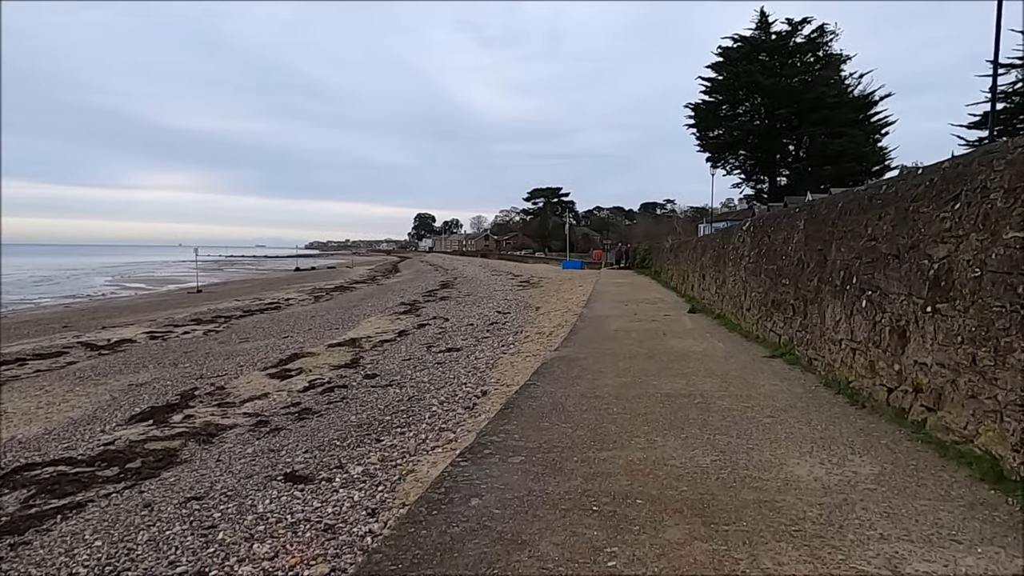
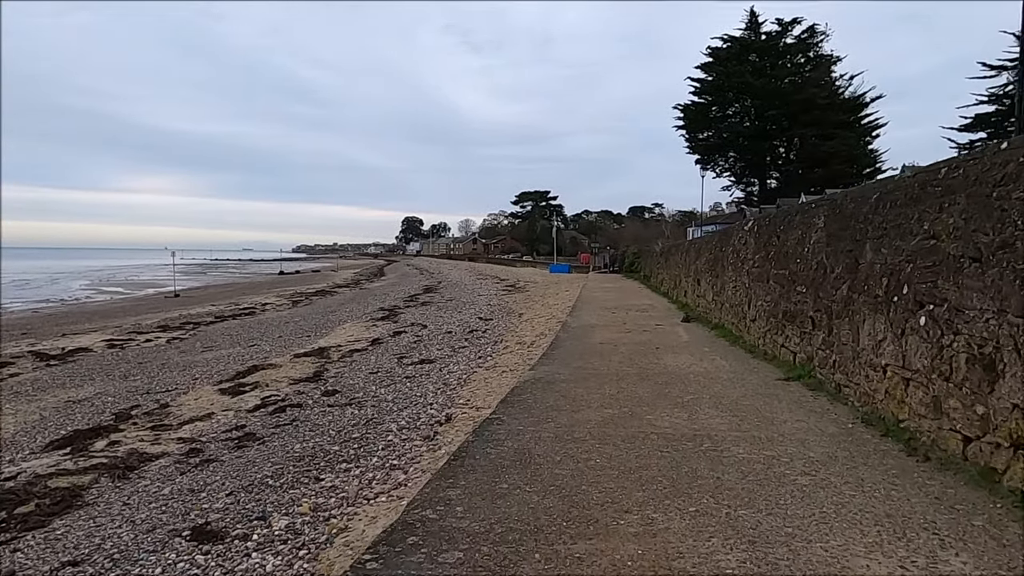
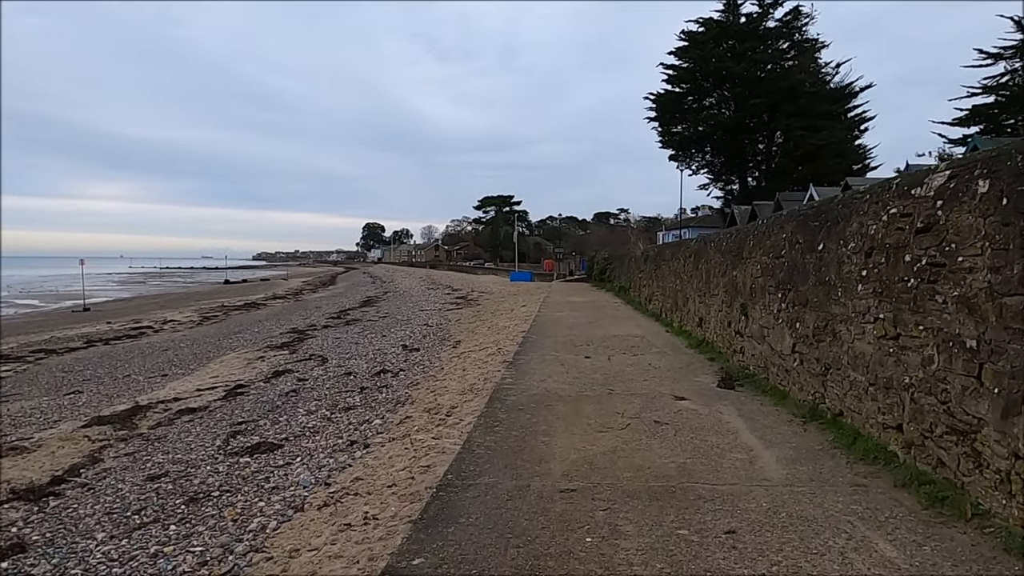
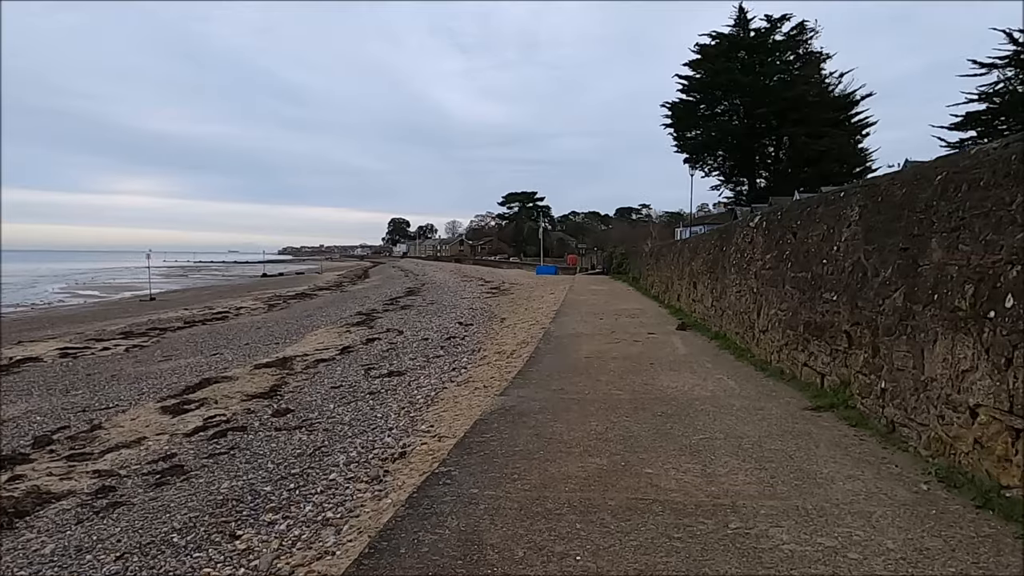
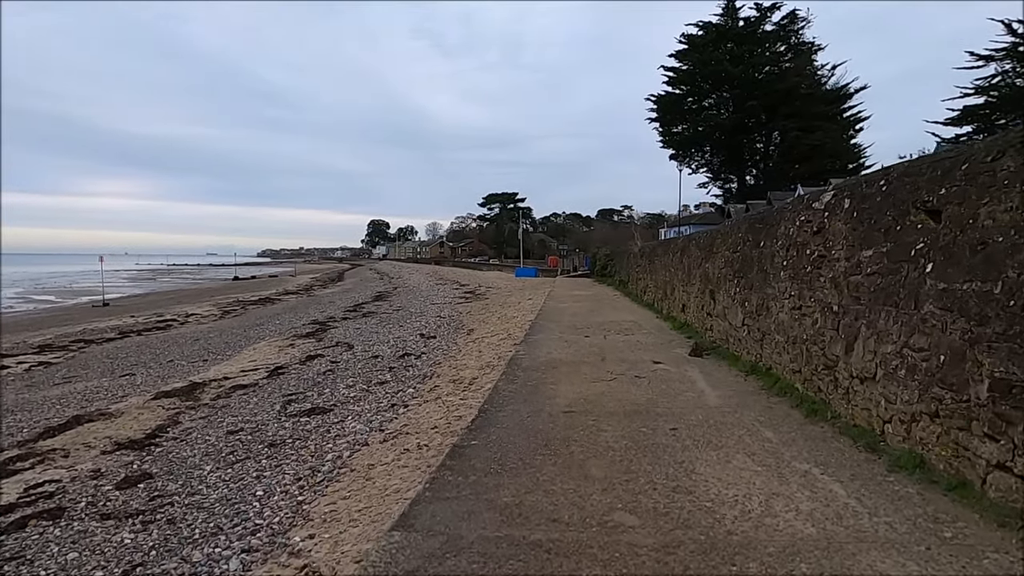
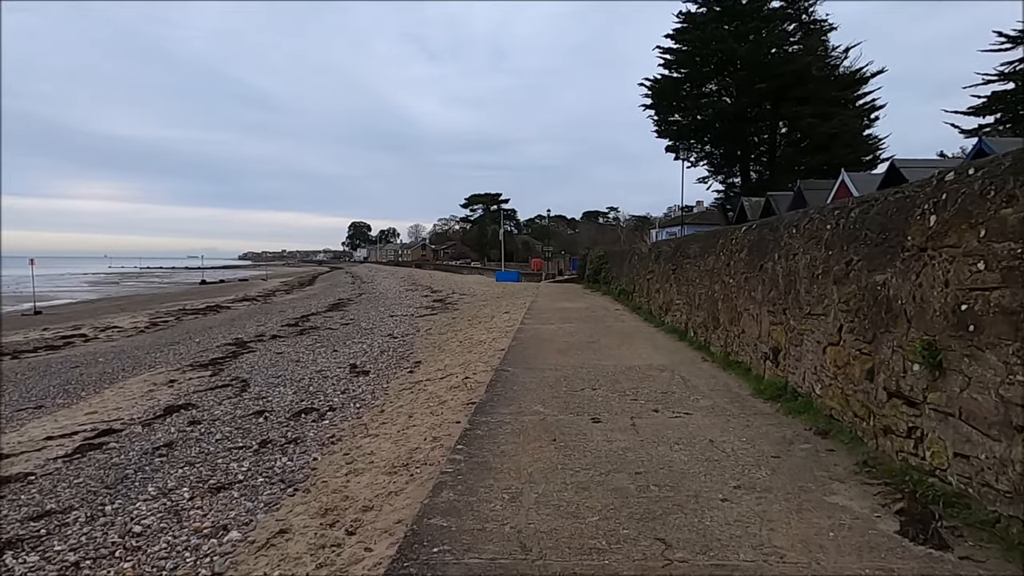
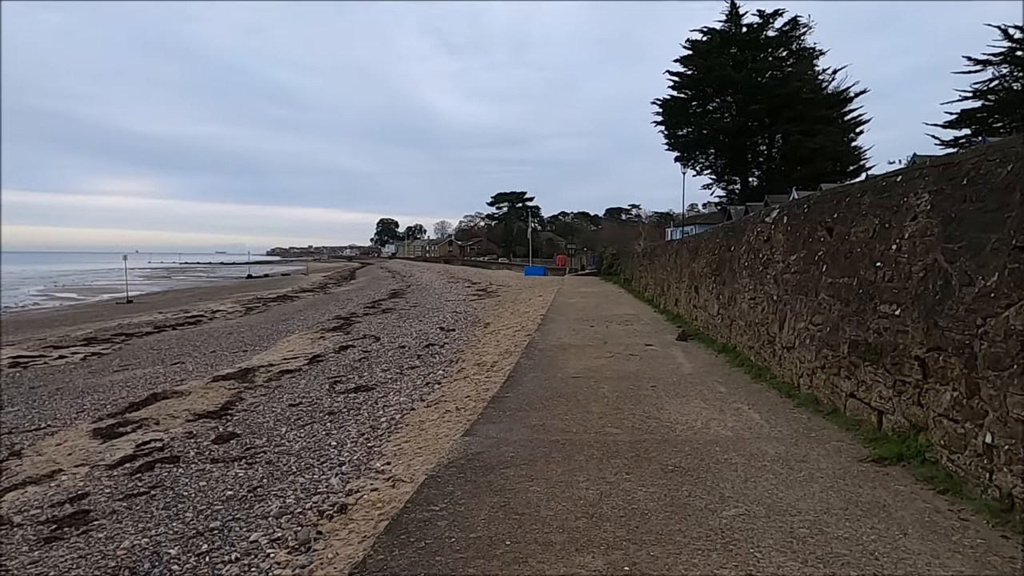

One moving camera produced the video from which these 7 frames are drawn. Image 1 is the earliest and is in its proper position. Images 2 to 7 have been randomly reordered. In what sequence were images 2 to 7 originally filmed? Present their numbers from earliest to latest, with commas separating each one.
2, 4, 7, 5, 3, 6
